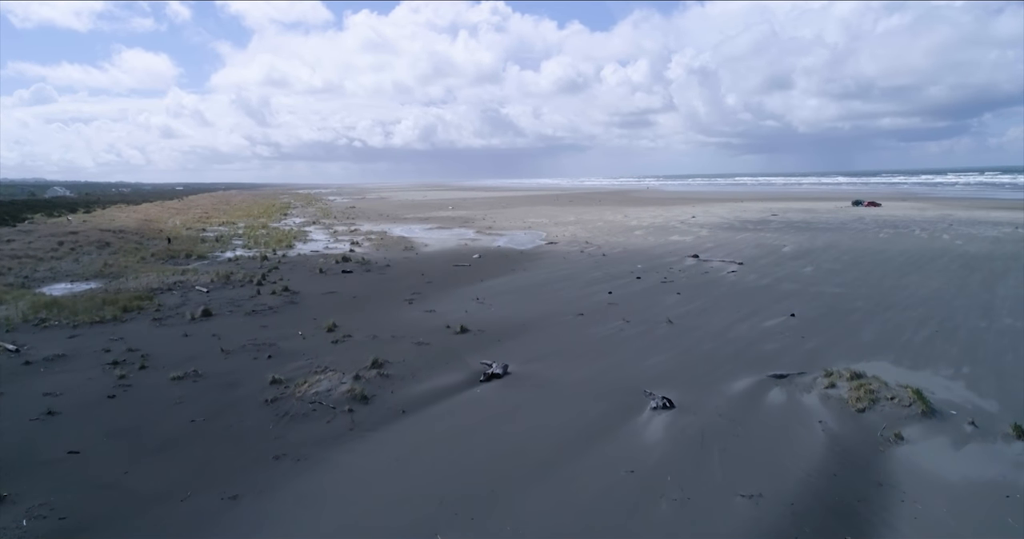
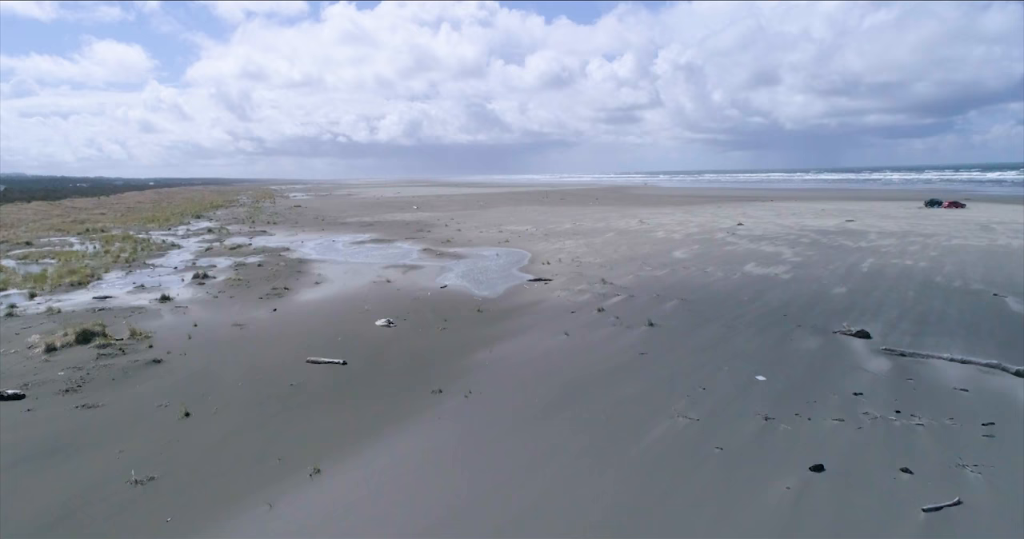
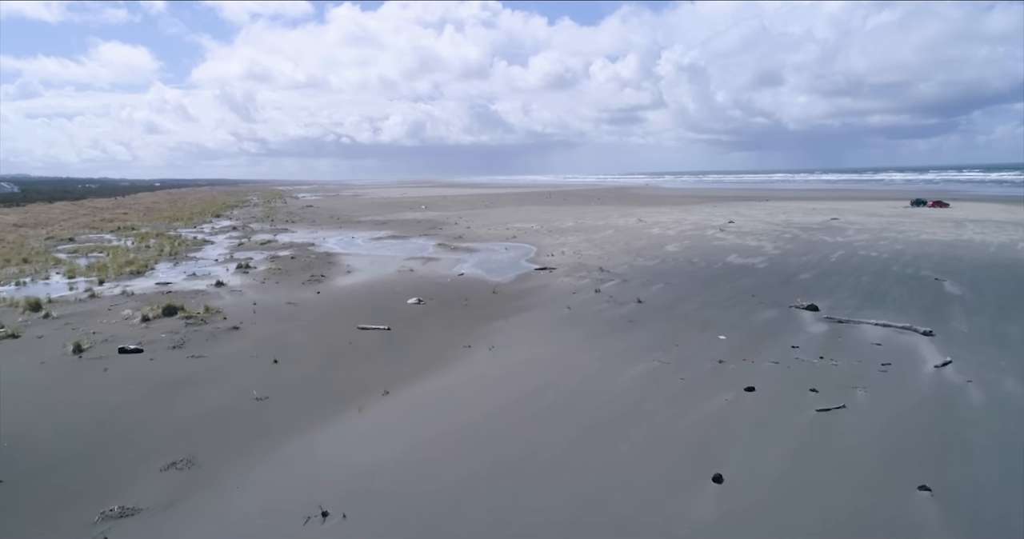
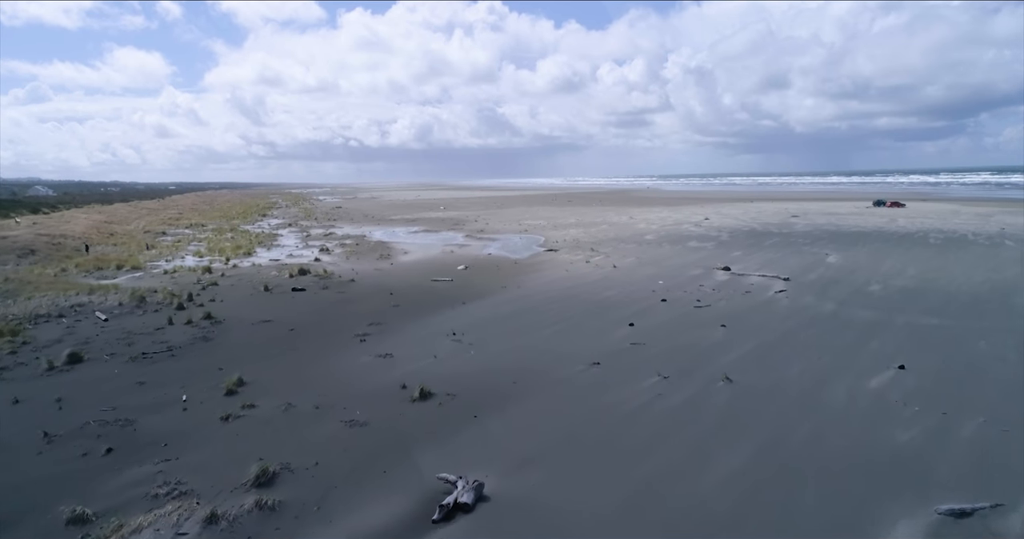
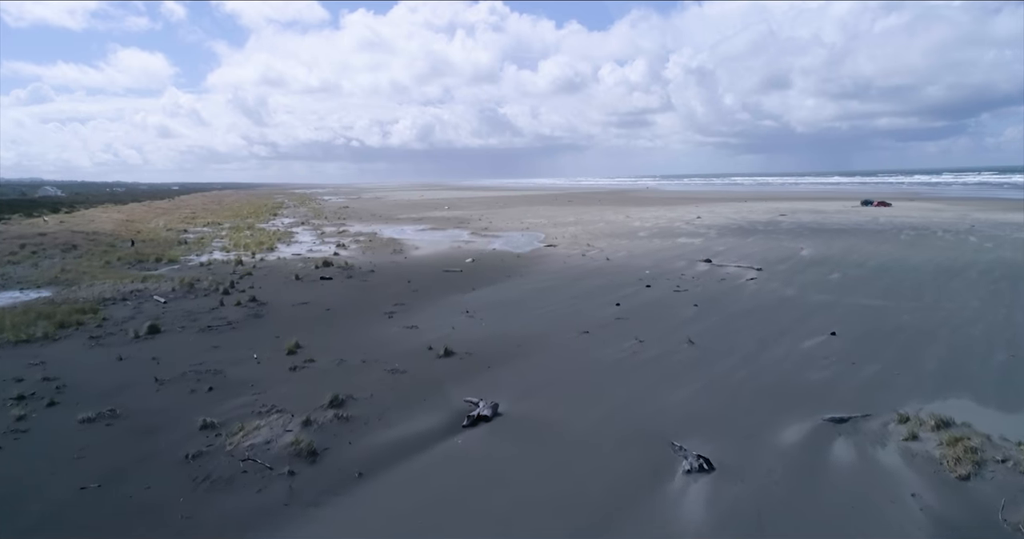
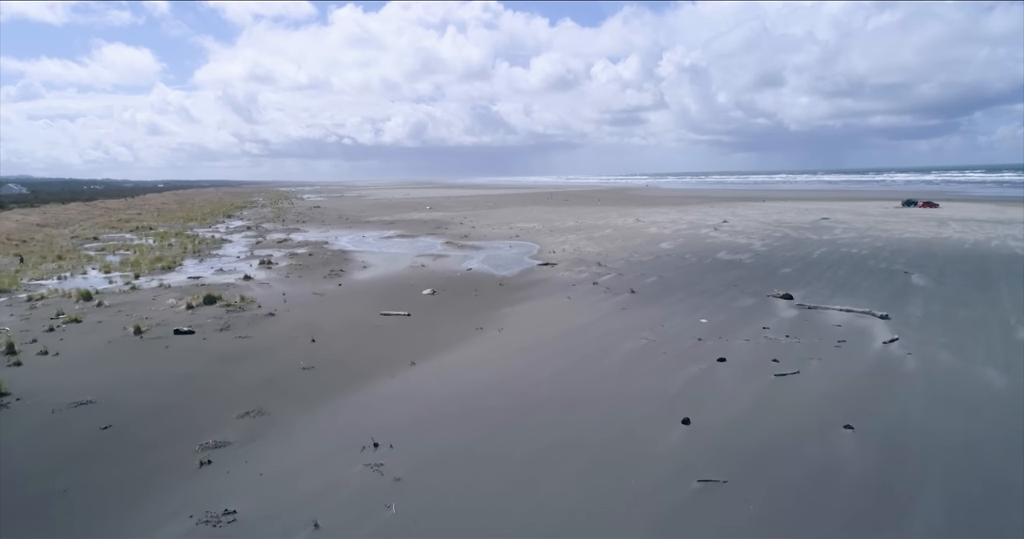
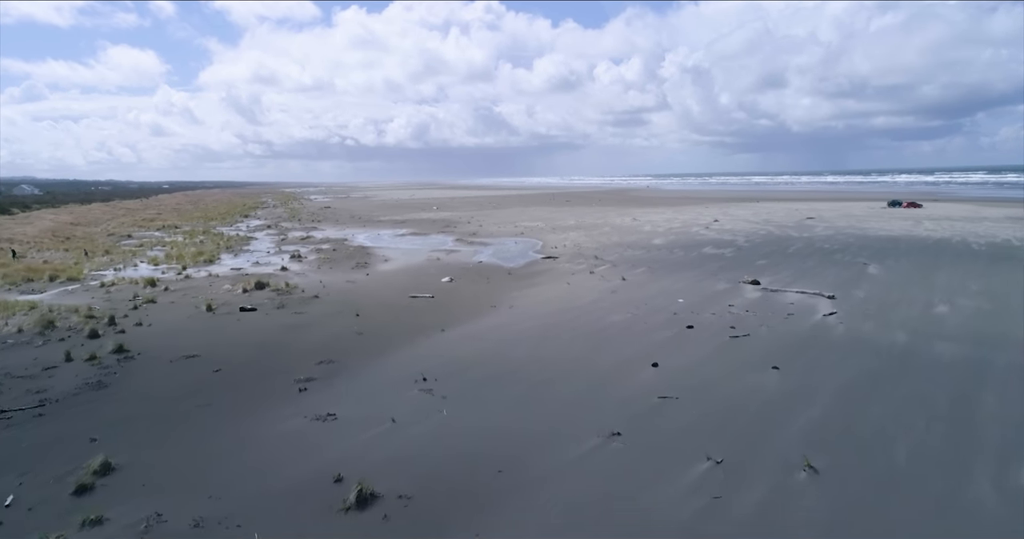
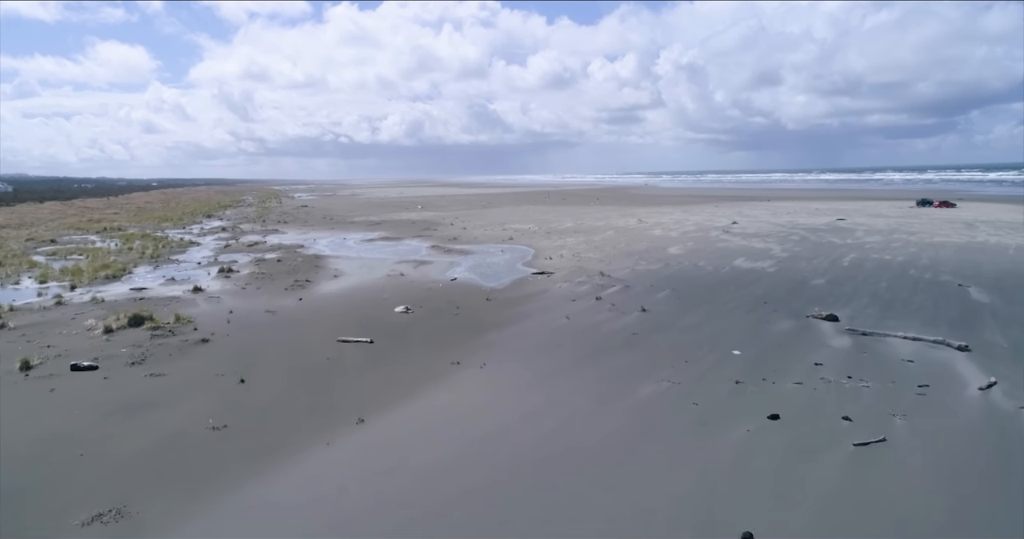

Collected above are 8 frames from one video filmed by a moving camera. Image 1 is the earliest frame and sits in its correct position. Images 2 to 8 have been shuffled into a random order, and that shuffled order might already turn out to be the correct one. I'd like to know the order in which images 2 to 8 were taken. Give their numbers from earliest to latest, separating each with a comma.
5, 4, 7, 6, 3, 8, 2
